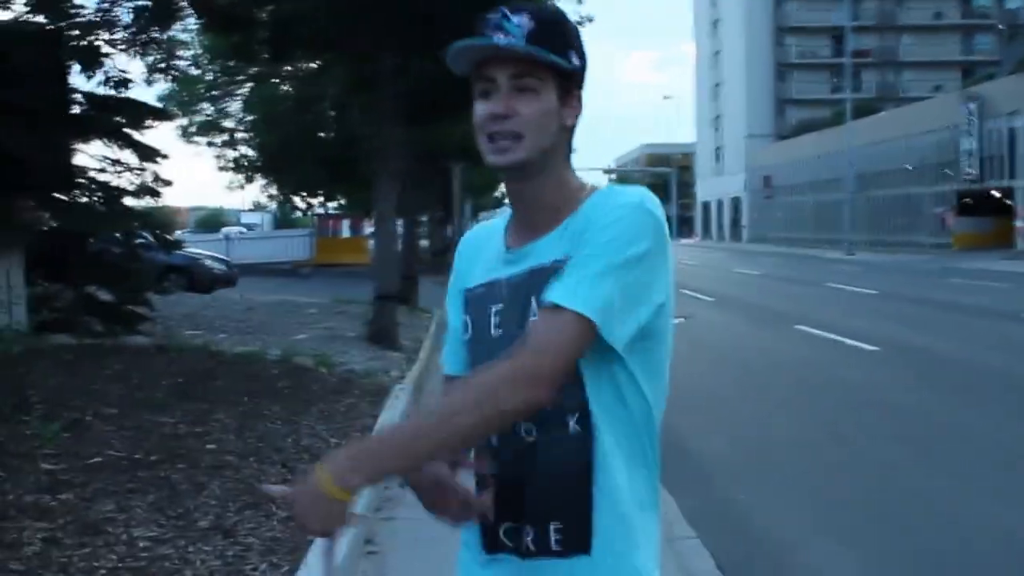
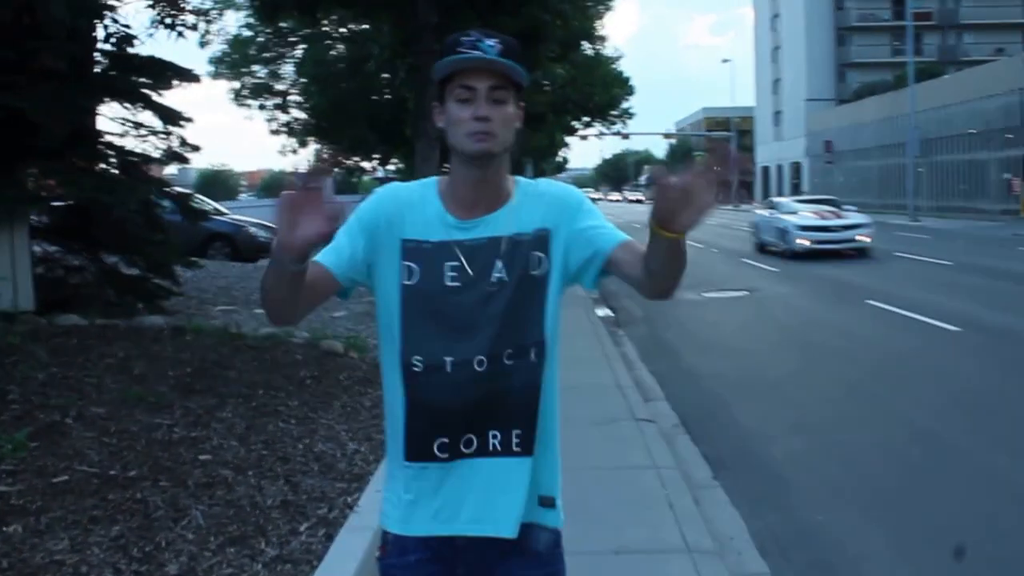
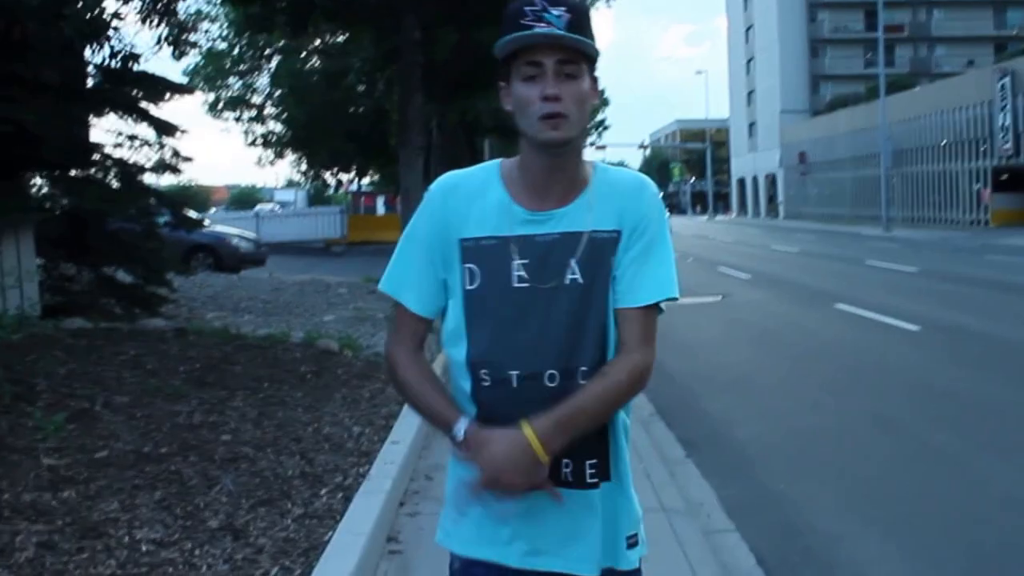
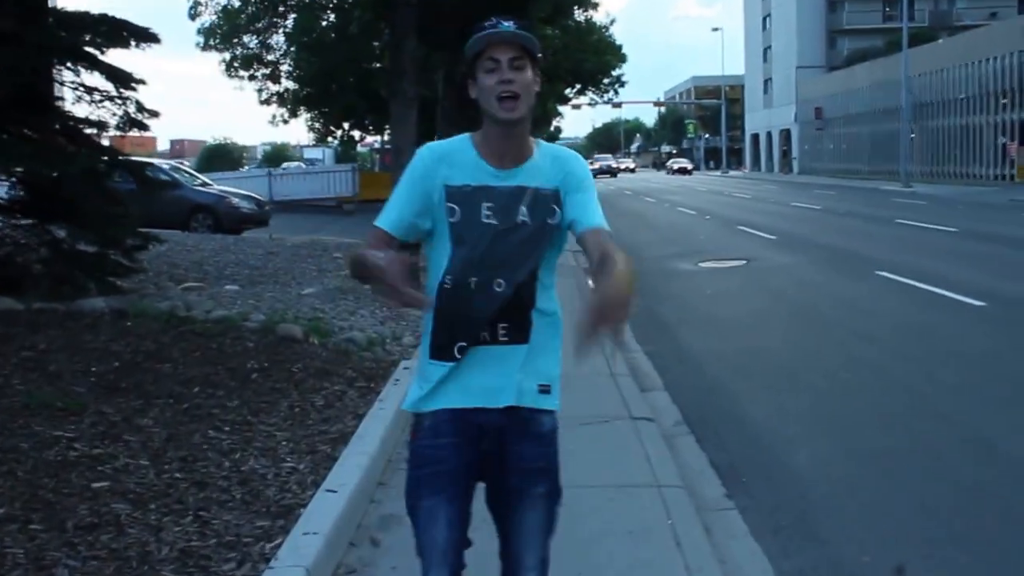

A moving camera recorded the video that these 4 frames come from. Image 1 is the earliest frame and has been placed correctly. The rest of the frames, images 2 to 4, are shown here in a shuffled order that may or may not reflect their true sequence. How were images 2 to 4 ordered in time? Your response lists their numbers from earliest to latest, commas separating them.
3, 2, 4
